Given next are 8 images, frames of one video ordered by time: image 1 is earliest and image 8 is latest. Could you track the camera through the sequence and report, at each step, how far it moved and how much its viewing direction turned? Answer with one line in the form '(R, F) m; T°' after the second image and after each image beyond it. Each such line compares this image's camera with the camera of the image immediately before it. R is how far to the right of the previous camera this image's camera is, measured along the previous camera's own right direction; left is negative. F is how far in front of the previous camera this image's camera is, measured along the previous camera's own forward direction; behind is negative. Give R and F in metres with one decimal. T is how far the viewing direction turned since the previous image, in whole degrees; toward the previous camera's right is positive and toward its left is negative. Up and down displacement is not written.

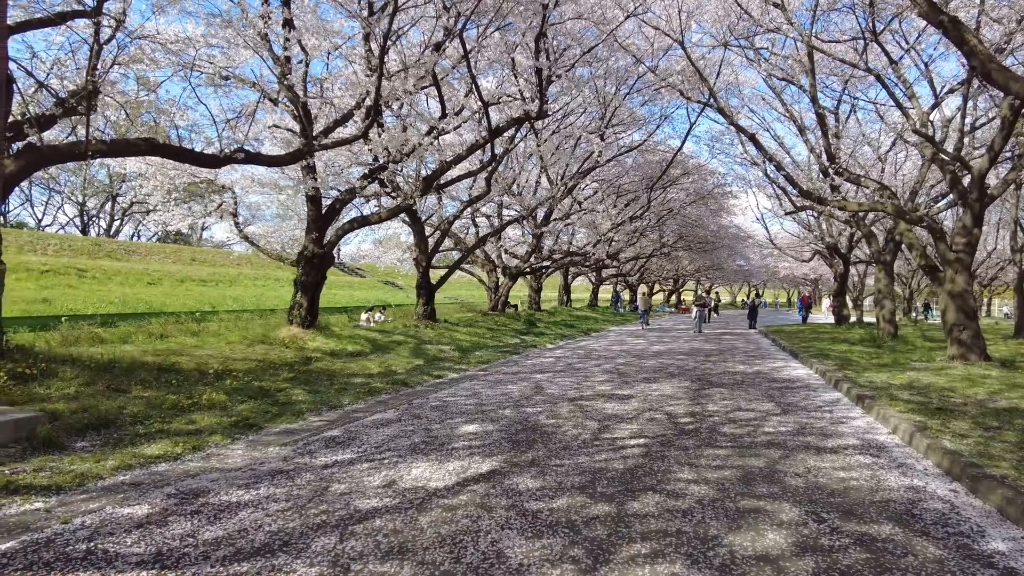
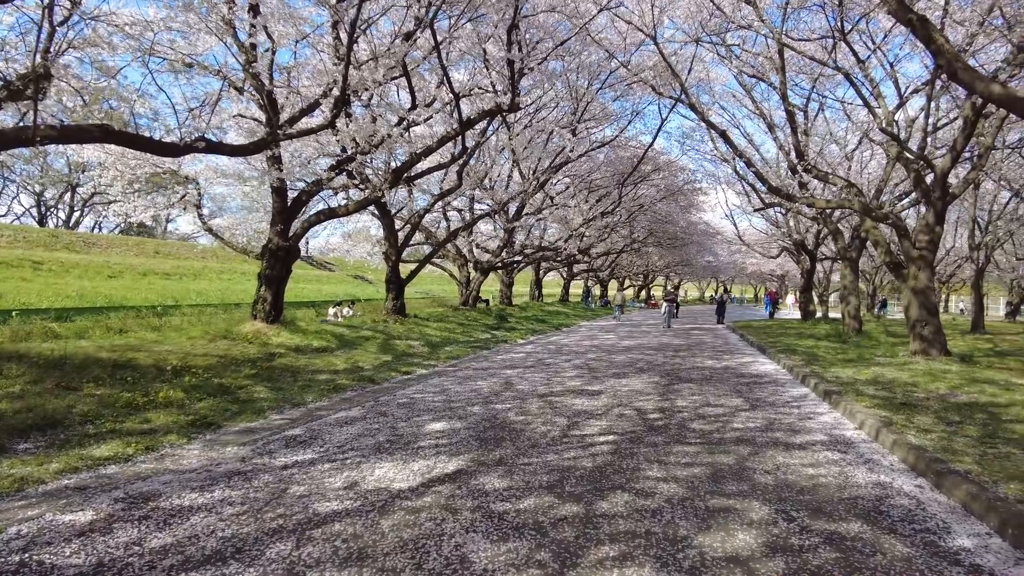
(0.0, +0.1) m; +2°
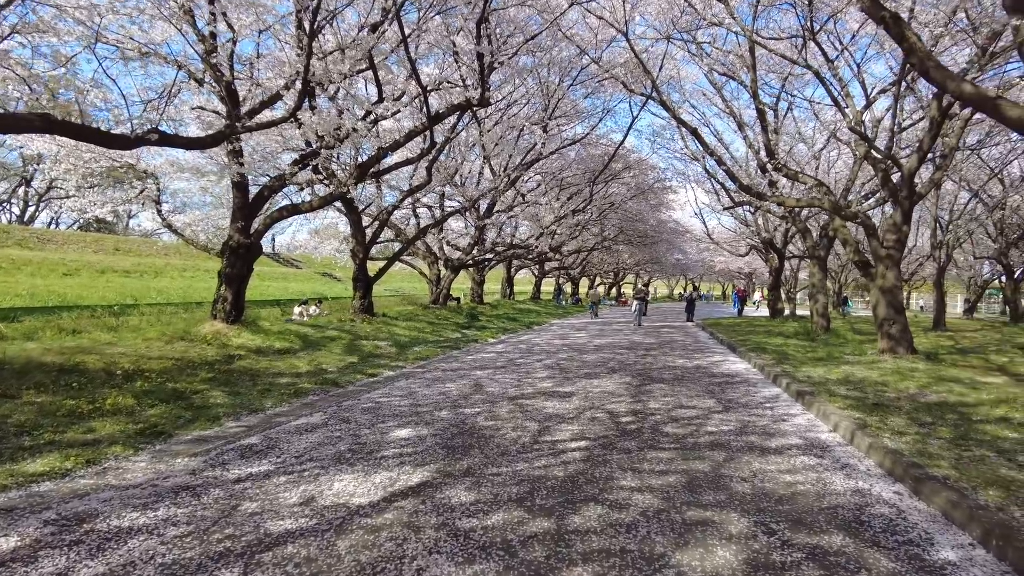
(0.0, +0.2) m; +3°
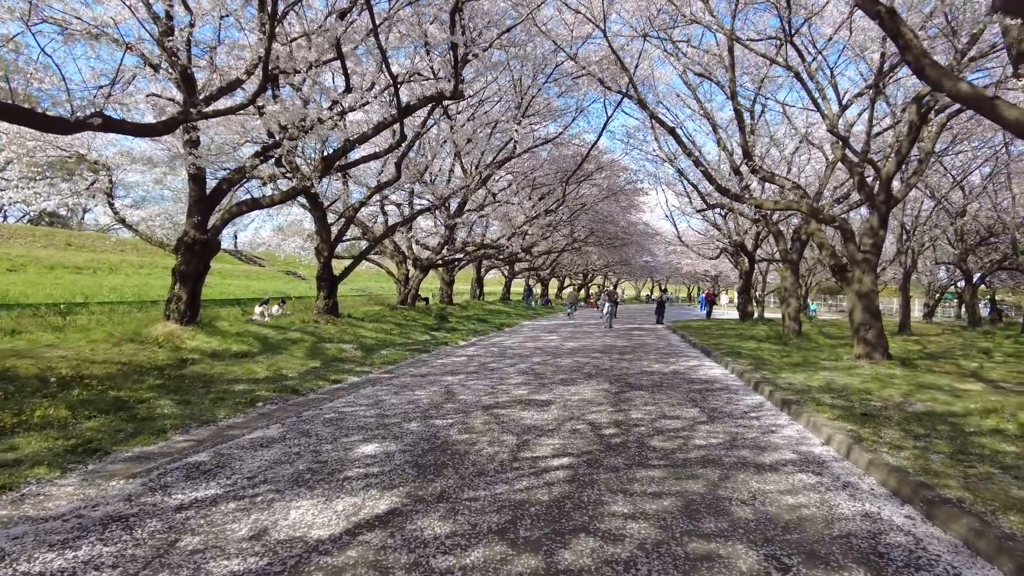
(-0.1, +0.4) m; +3°
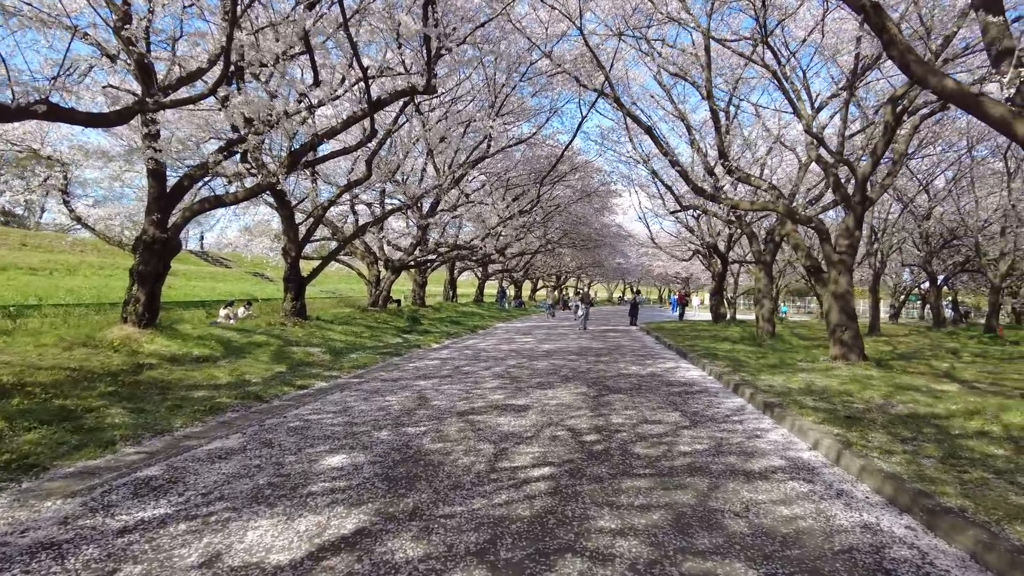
(0.0, +0.3) m; +2°
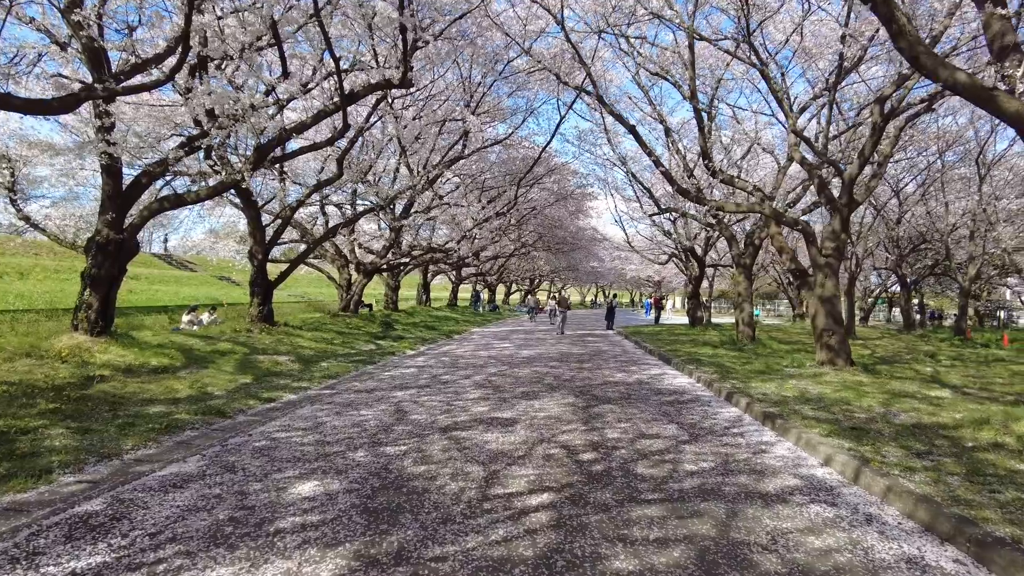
(-0.1, +0.5) m; +3°
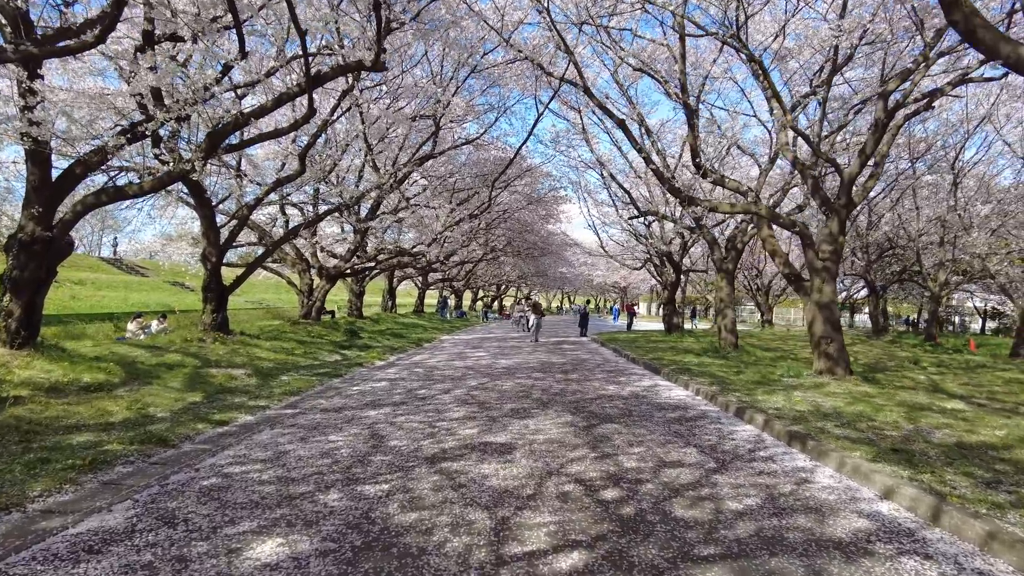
(-0.3, +0.9) m; +3°
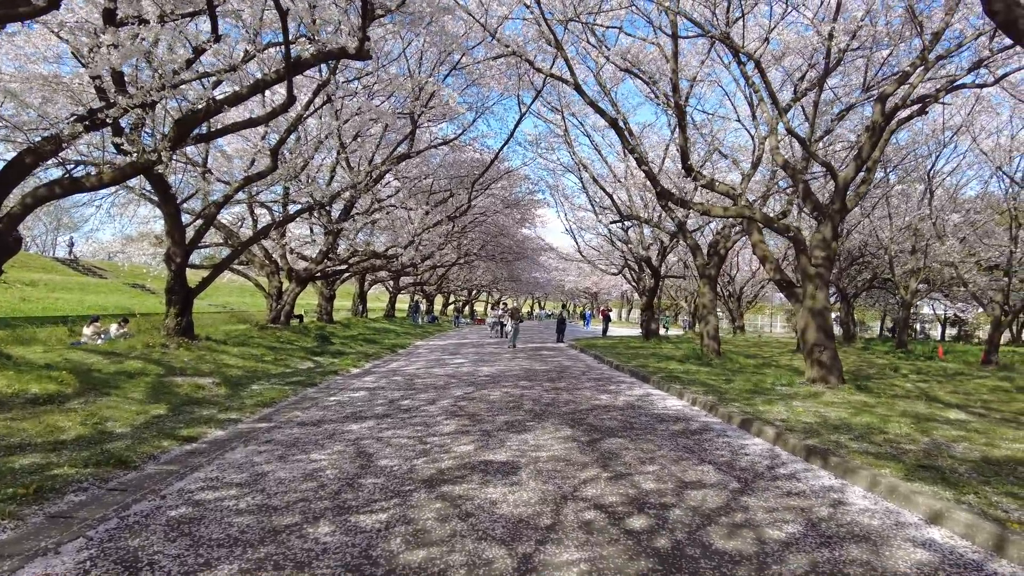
(-0.3, +0.5) m; +3°
